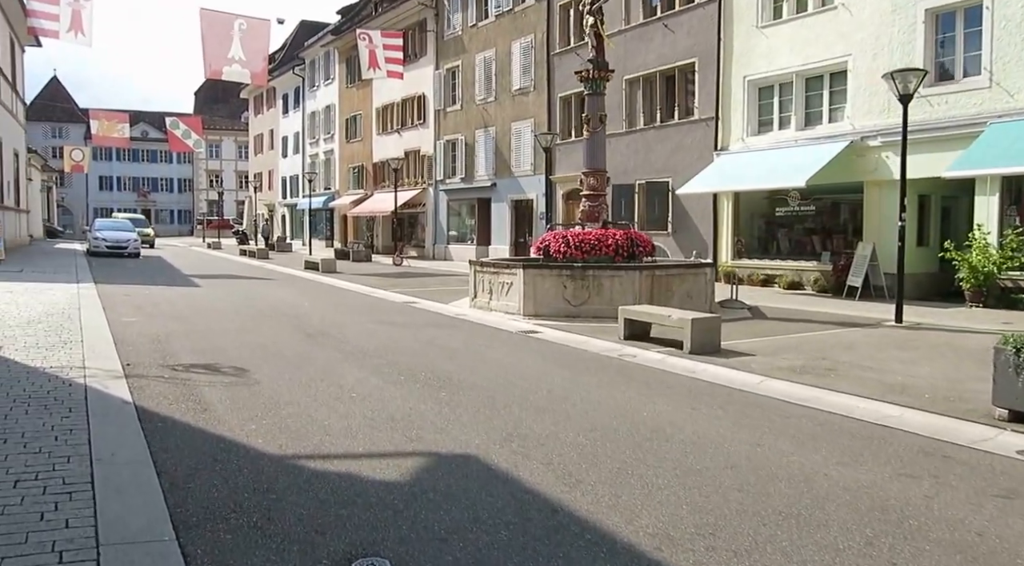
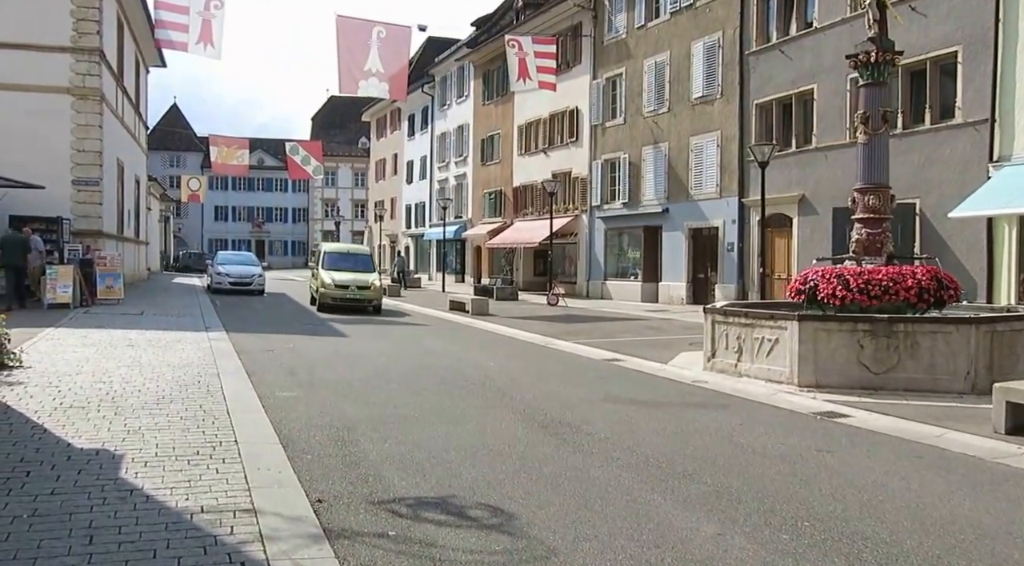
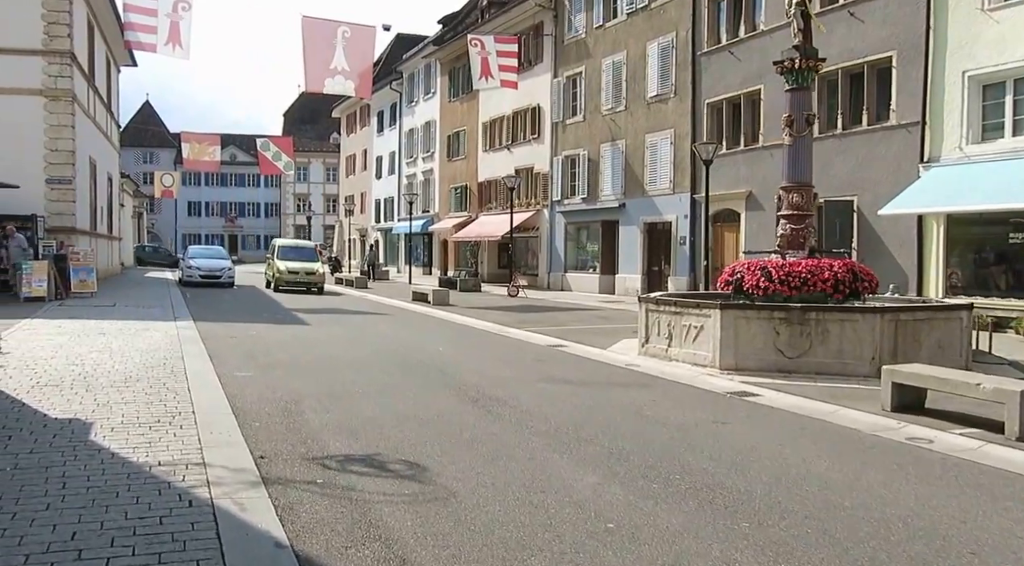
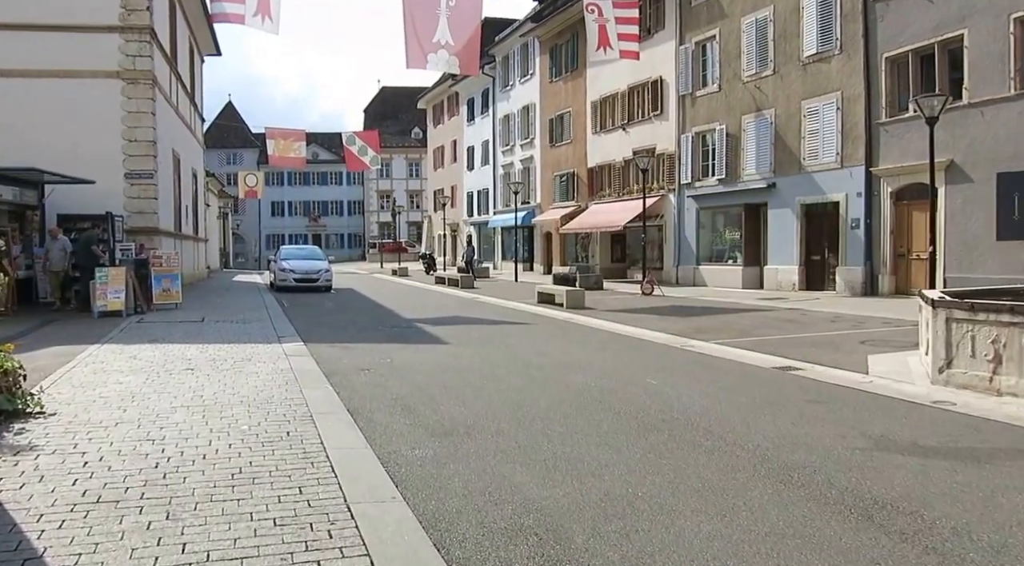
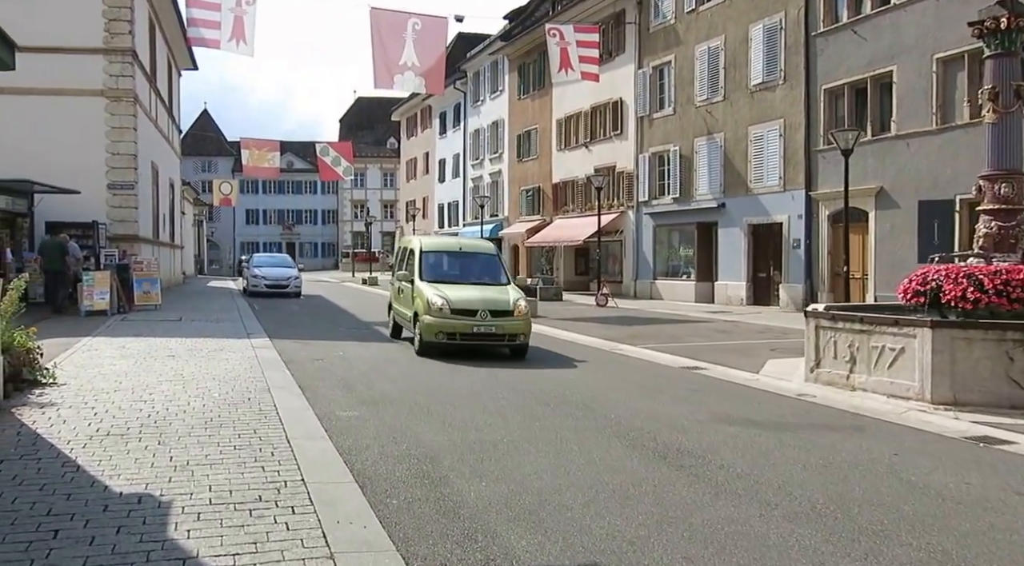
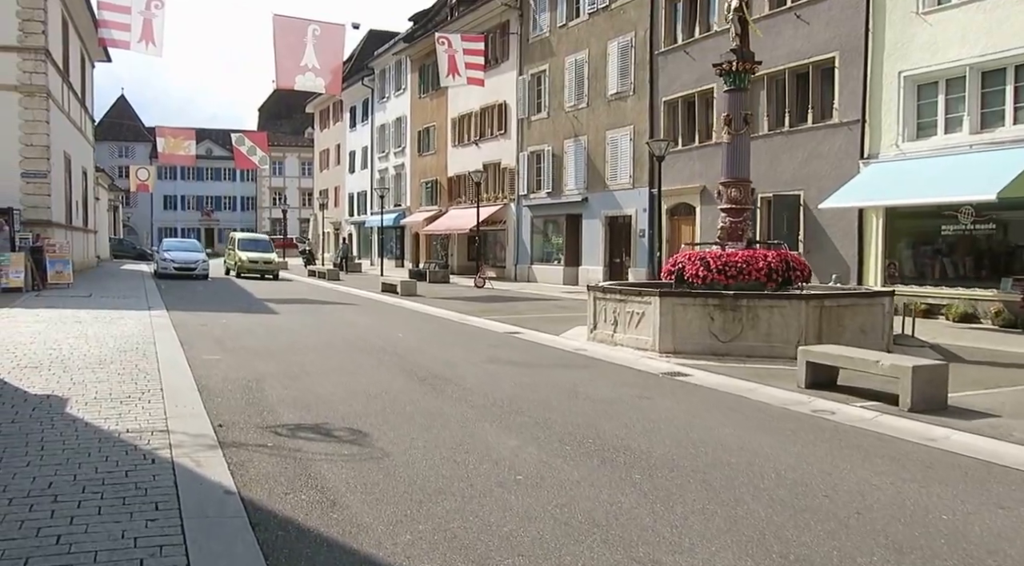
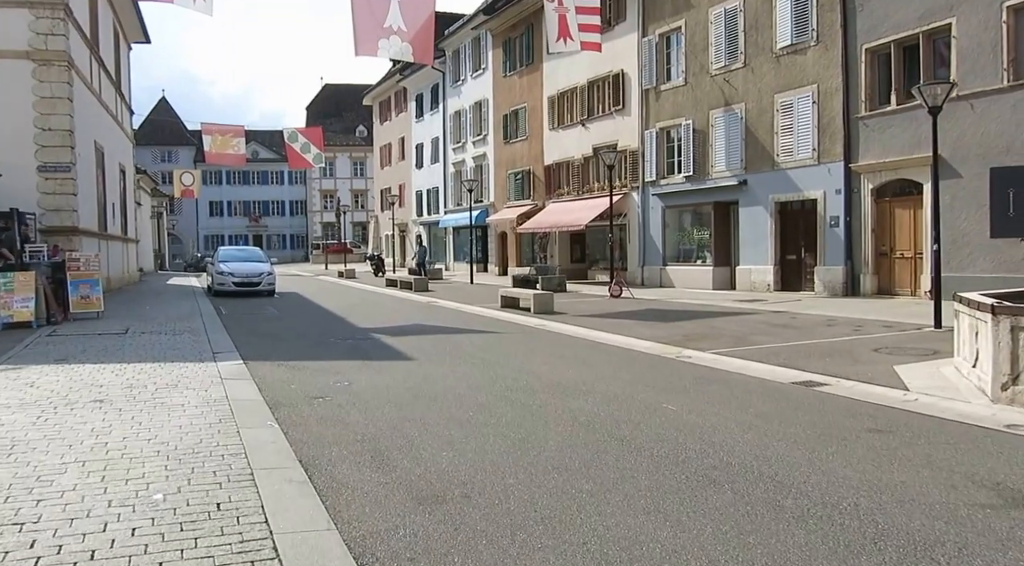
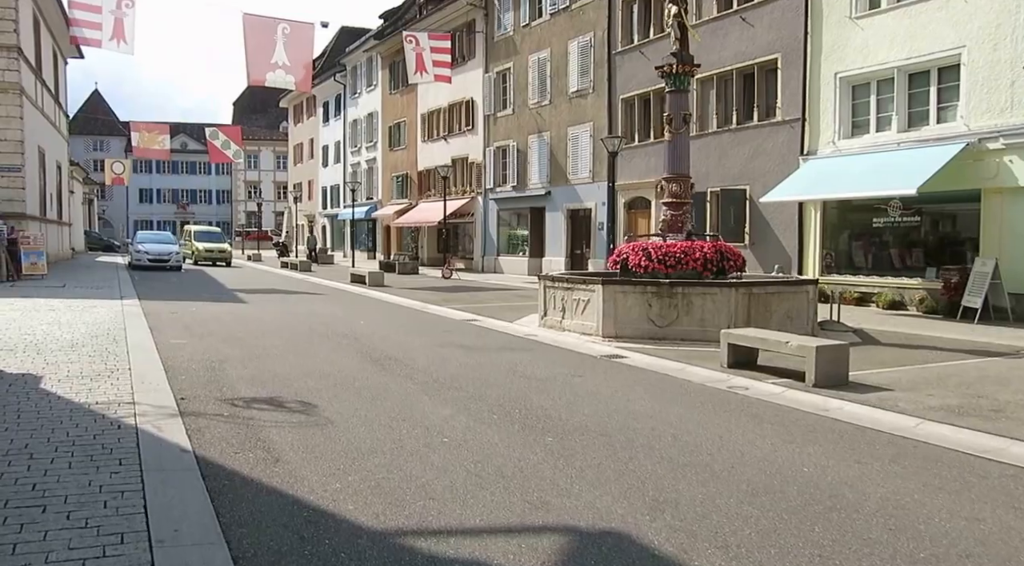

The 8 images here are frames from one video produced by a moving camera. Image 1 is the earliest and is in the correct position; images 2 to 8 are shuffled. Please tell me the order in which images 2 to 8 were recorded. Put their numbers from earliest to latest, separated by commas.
8, 6, 3, 2, 5, 4, 7
